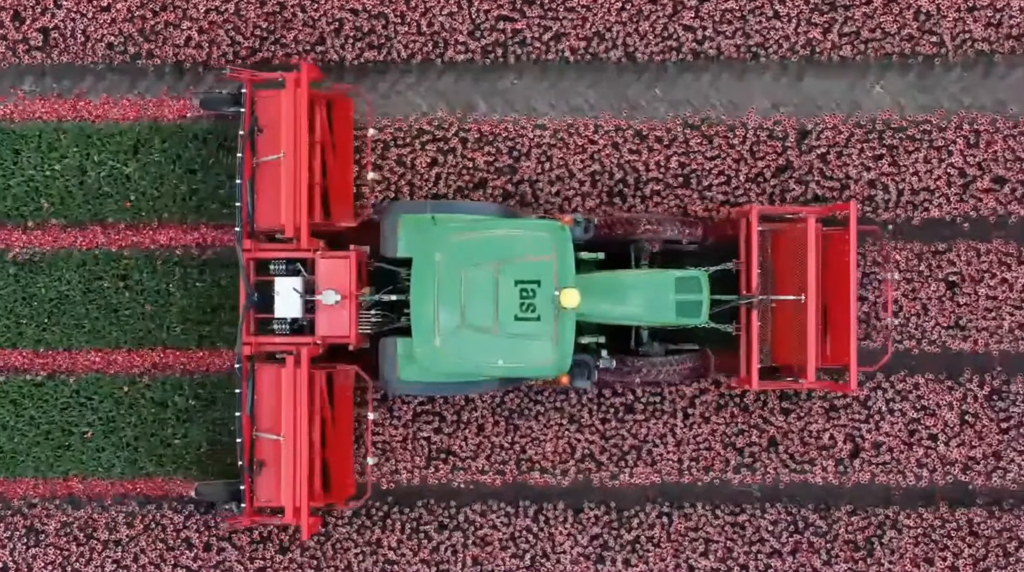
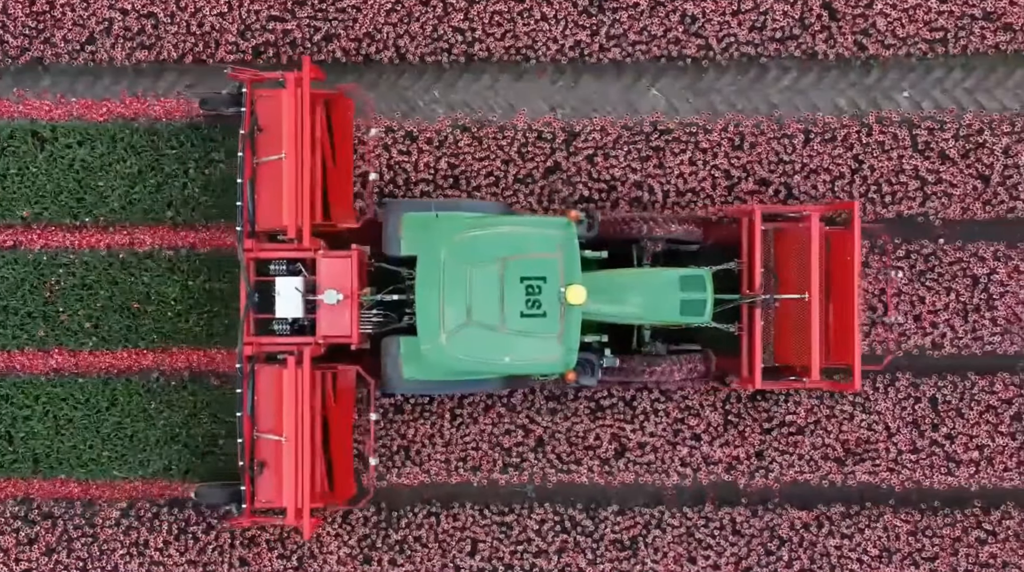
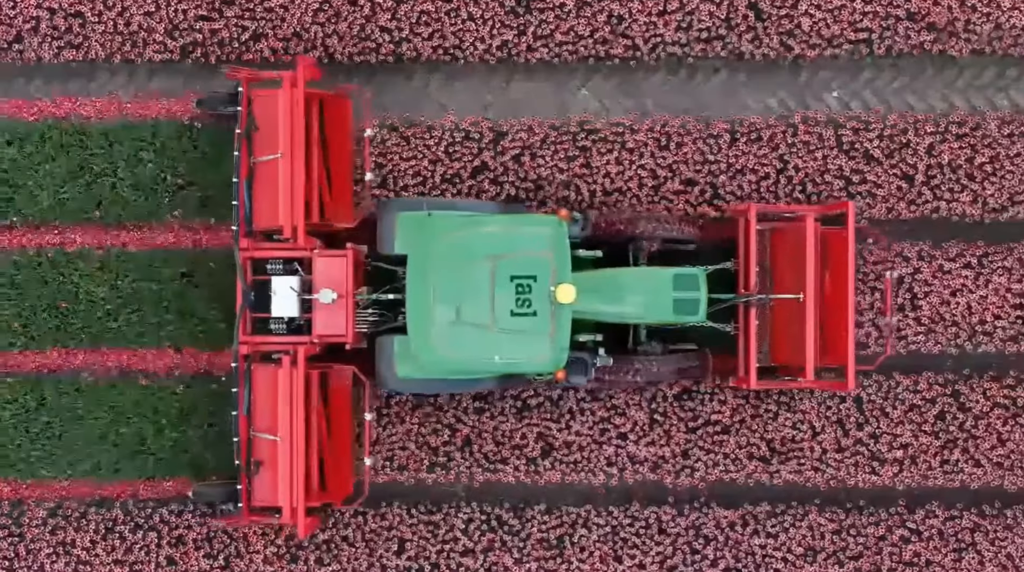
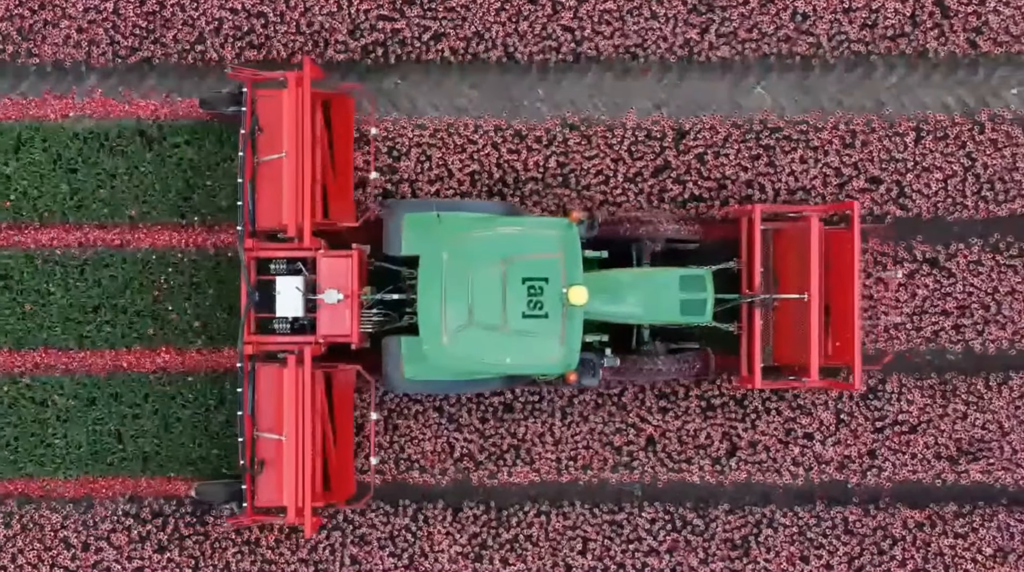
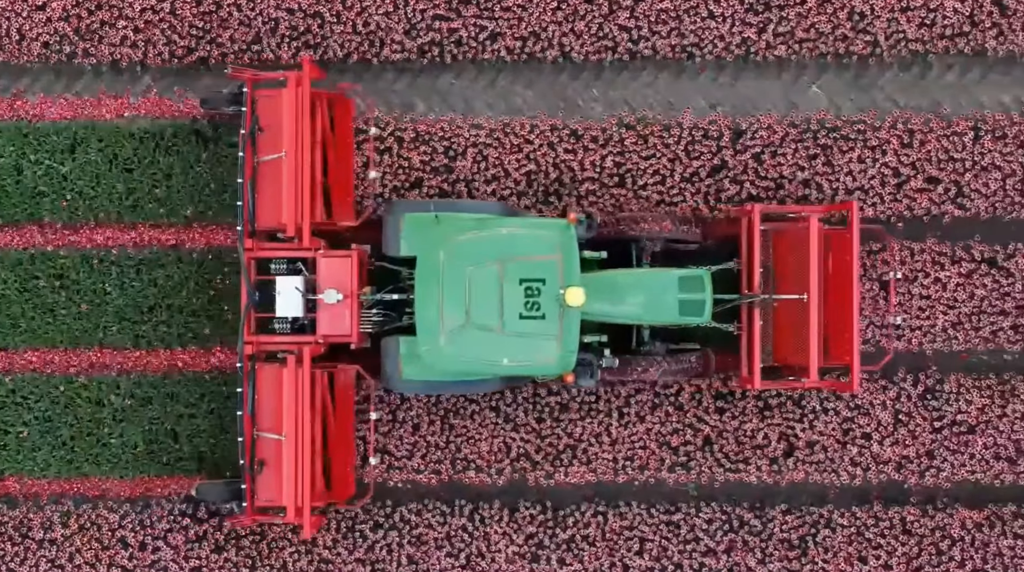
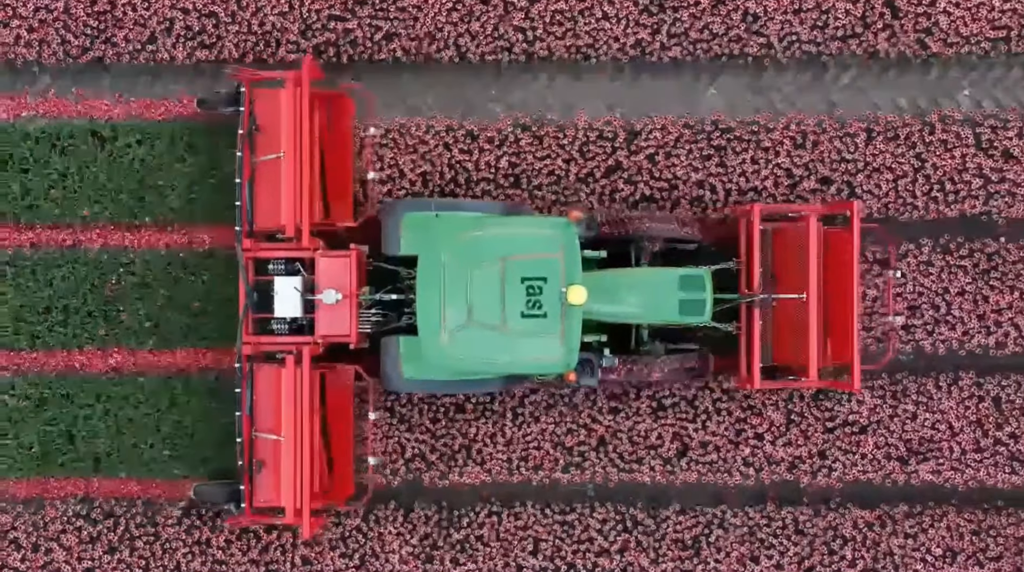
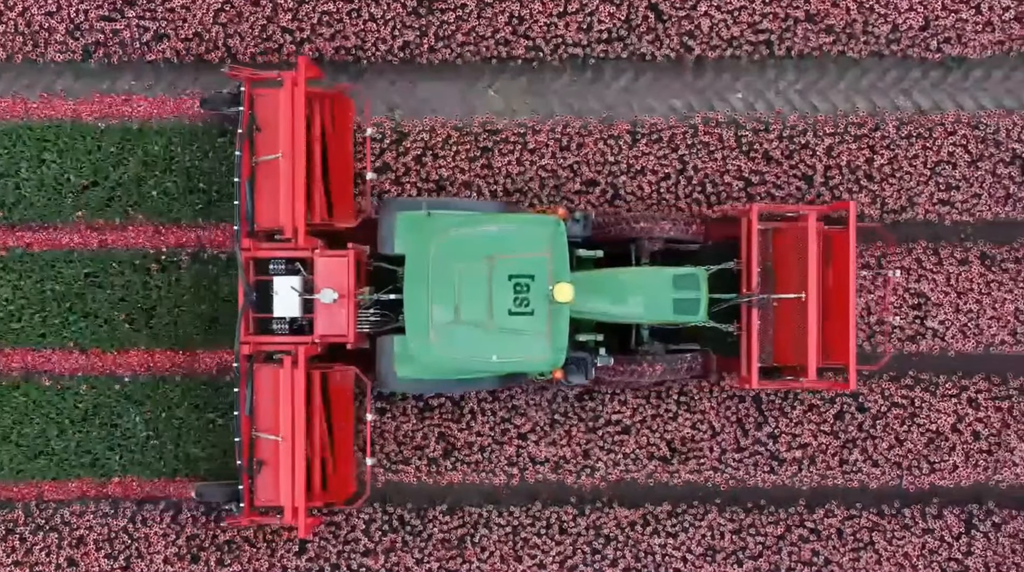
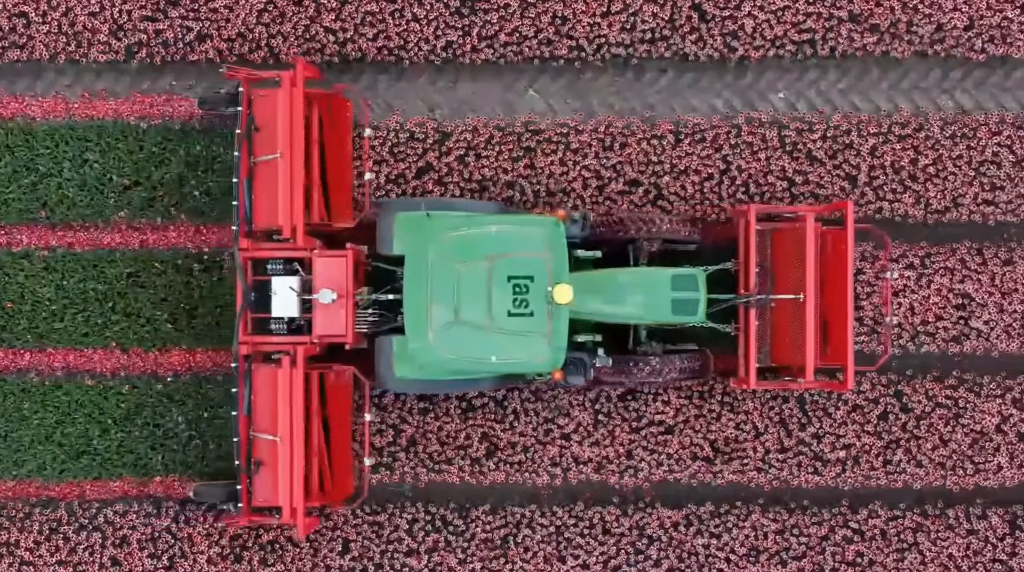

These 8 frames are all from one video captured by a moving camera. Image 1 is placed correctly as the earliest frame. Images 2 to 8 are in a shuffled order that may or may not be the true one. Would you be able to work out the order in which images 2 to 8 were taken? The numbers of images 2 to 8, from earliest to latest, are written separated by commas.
5, 4, 6, 2, 3, 8, 7
